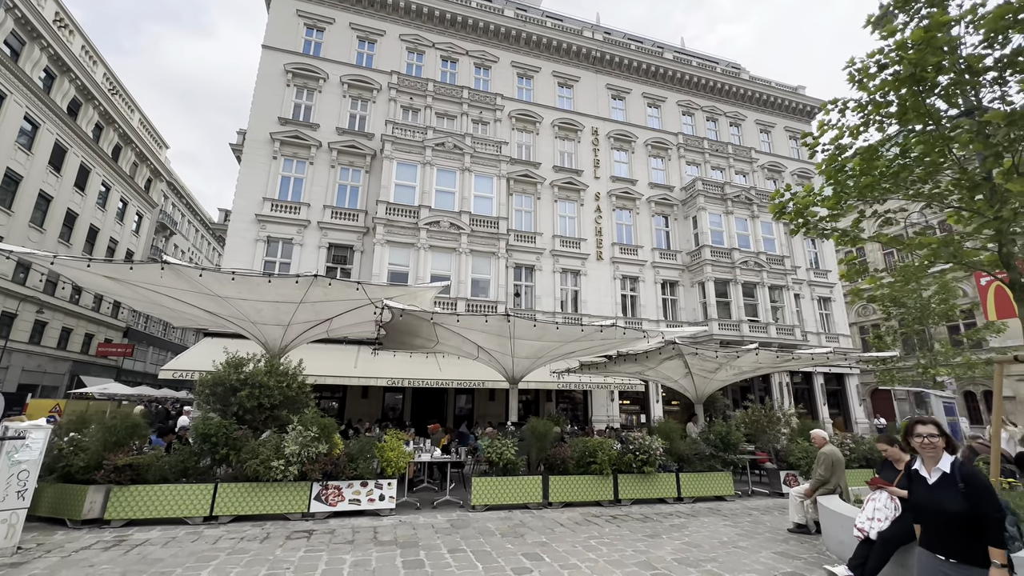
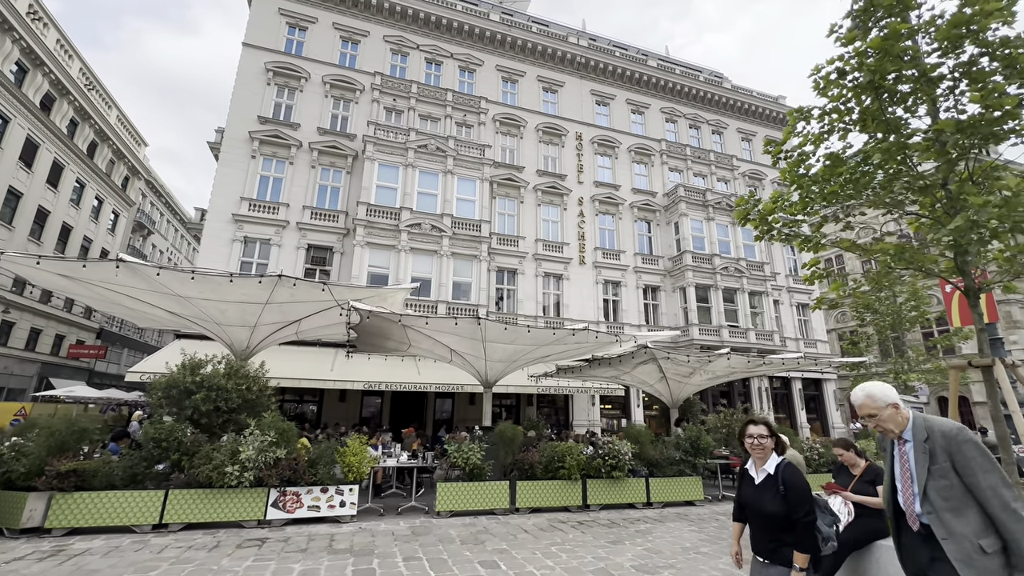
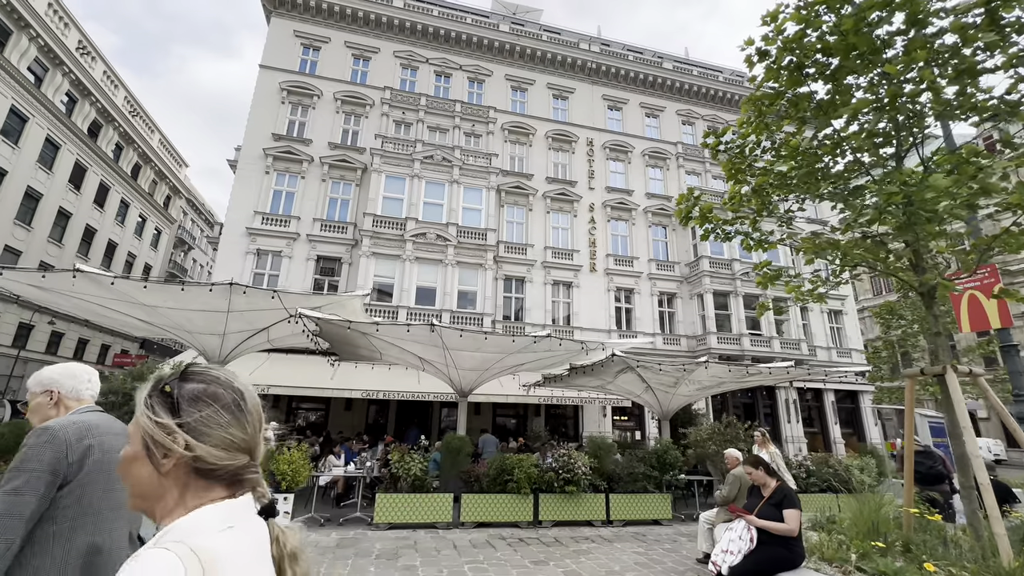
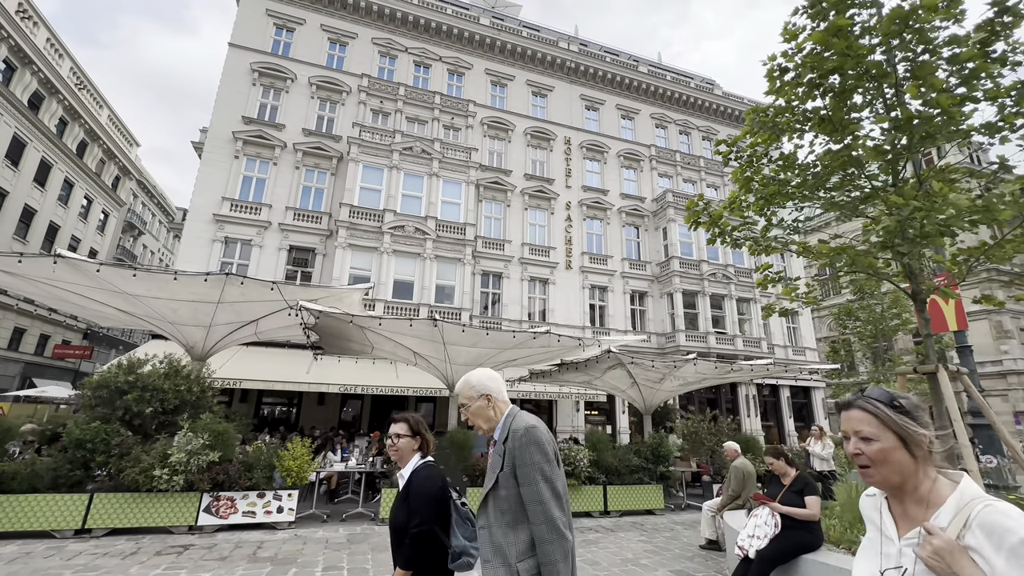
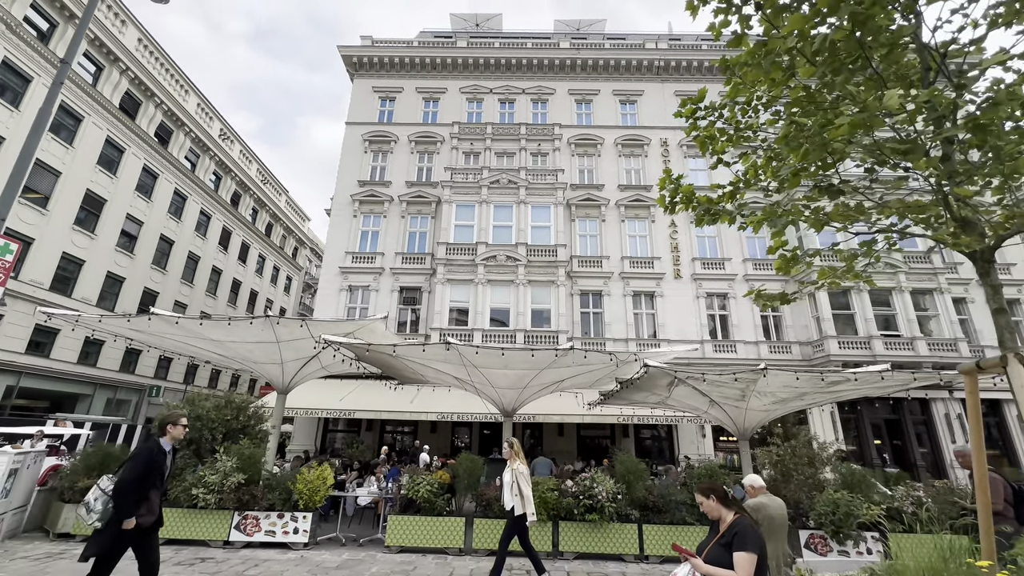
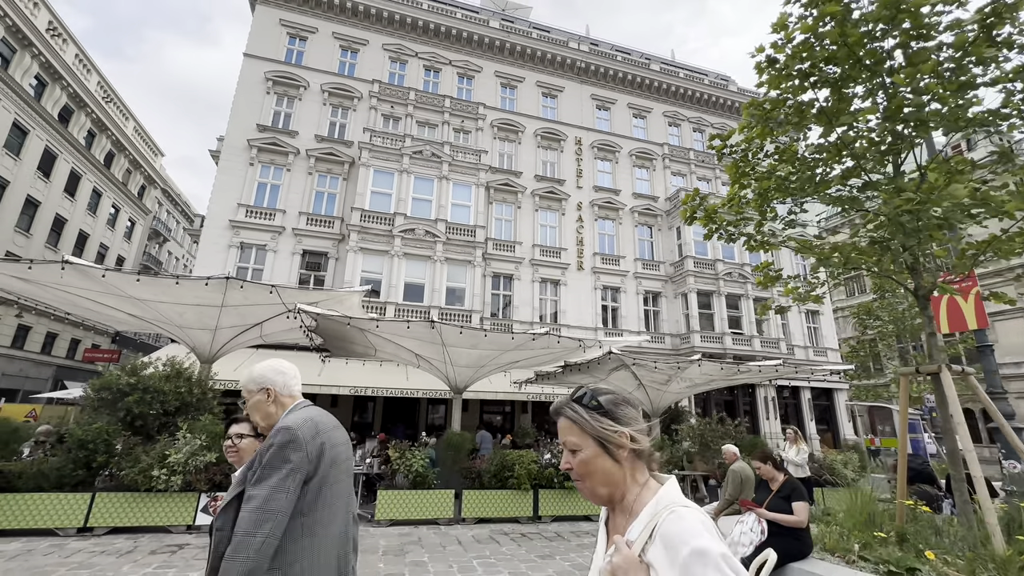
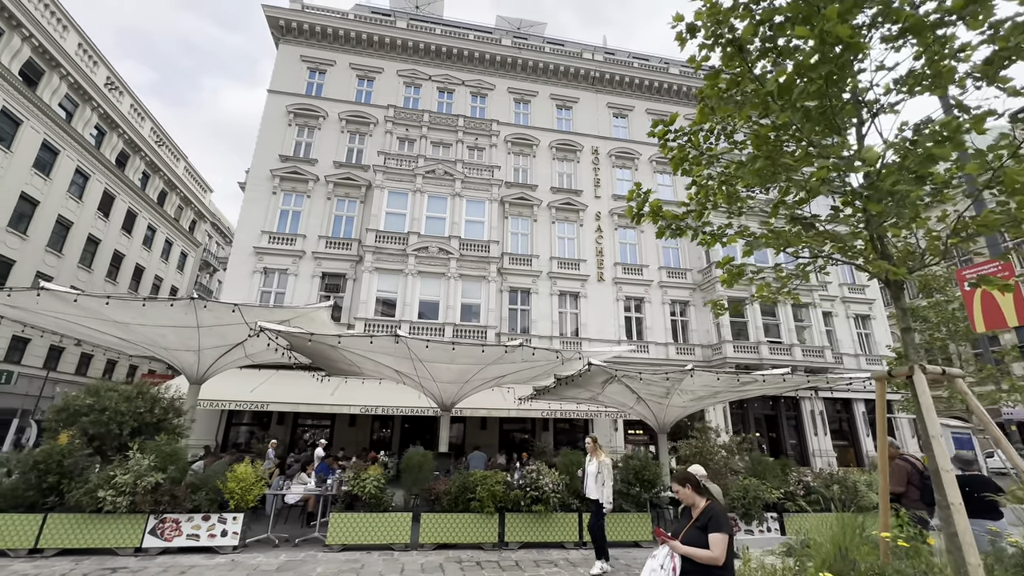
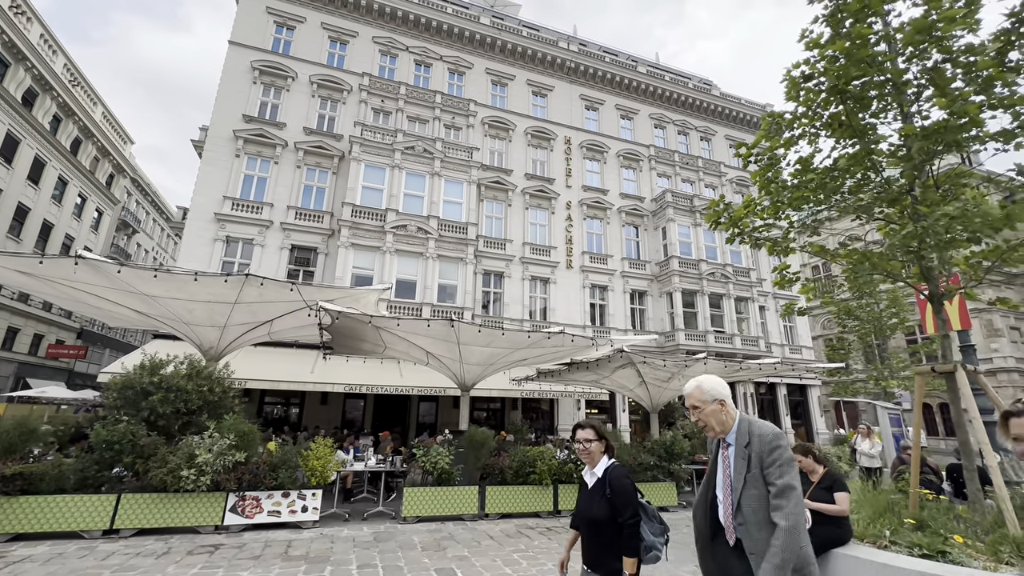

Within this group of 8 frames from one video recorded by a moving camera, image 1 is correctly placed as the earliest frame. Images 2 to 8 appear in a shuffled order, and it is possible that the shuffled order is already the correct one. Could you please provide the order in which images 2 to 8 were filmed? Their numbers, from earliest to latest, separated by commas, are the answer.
2, 8, 4, 6, 3, 7, 5
